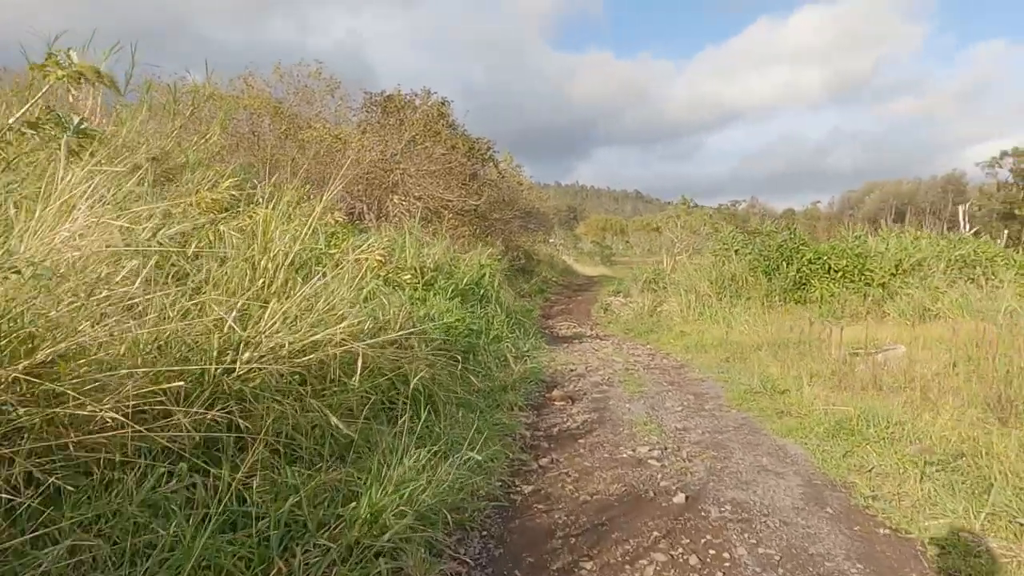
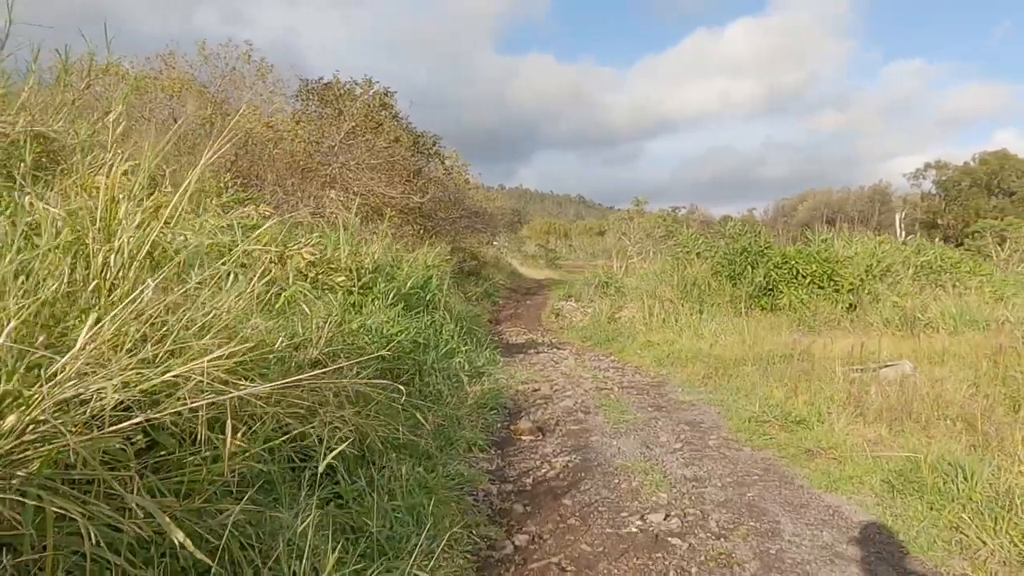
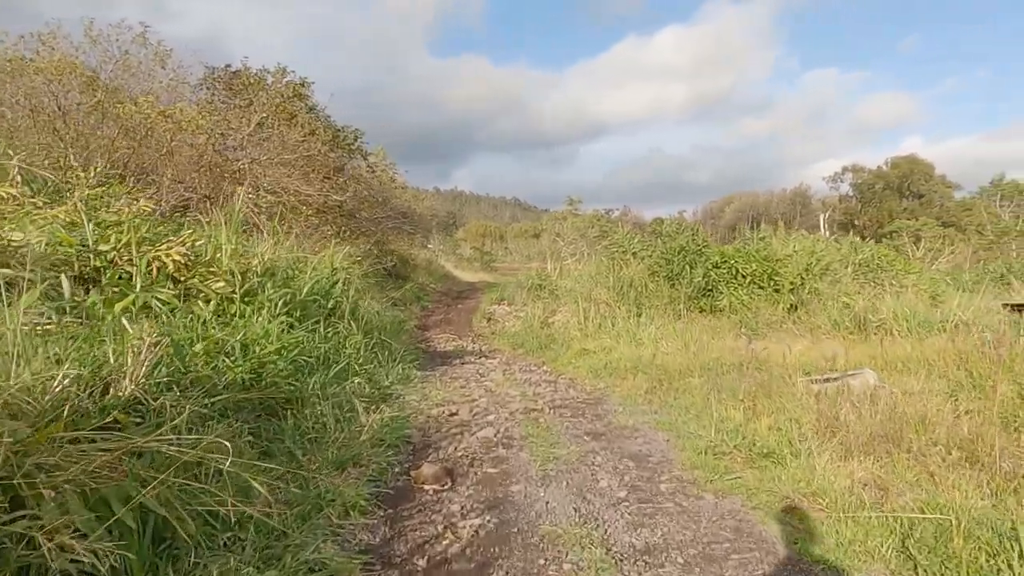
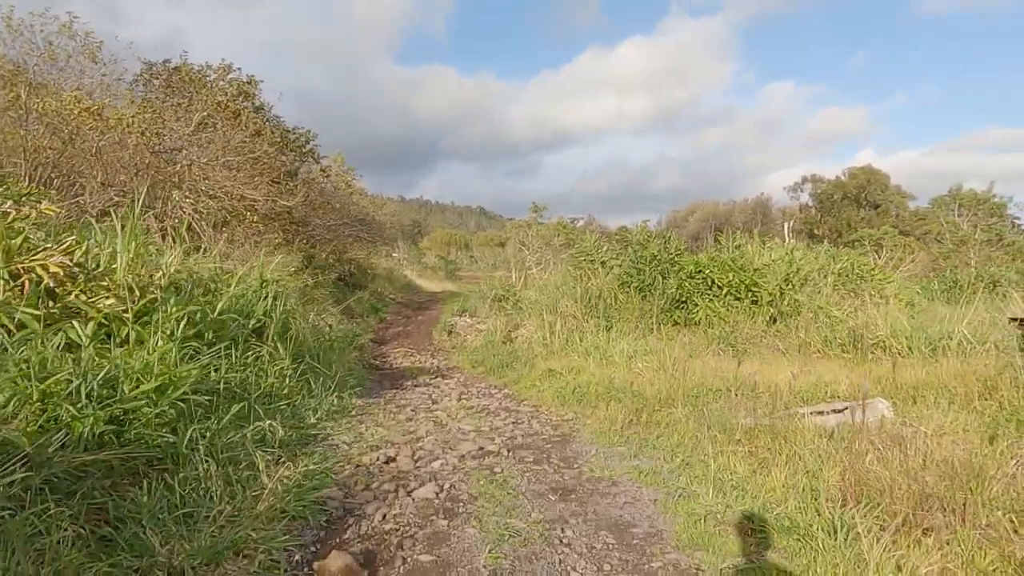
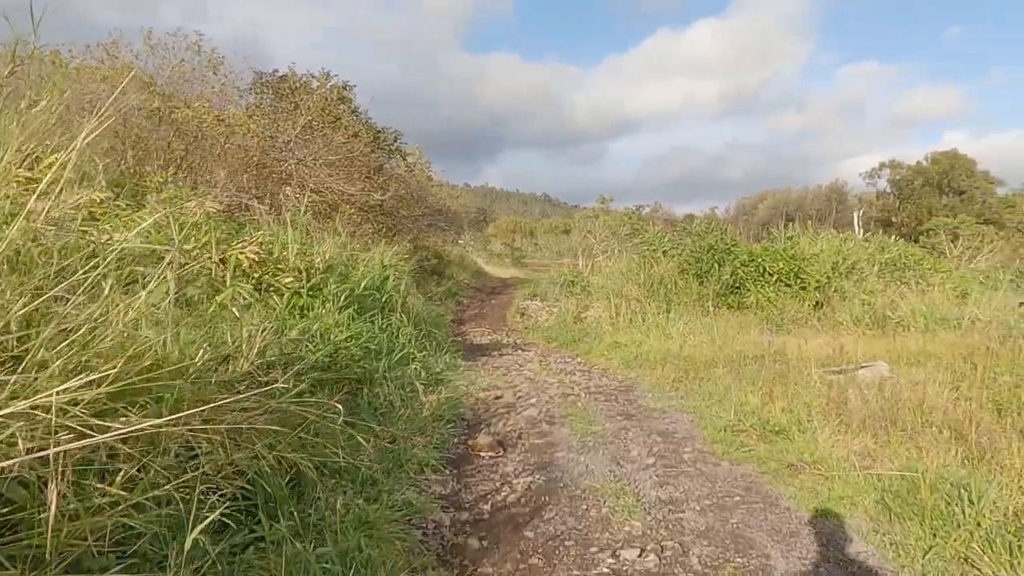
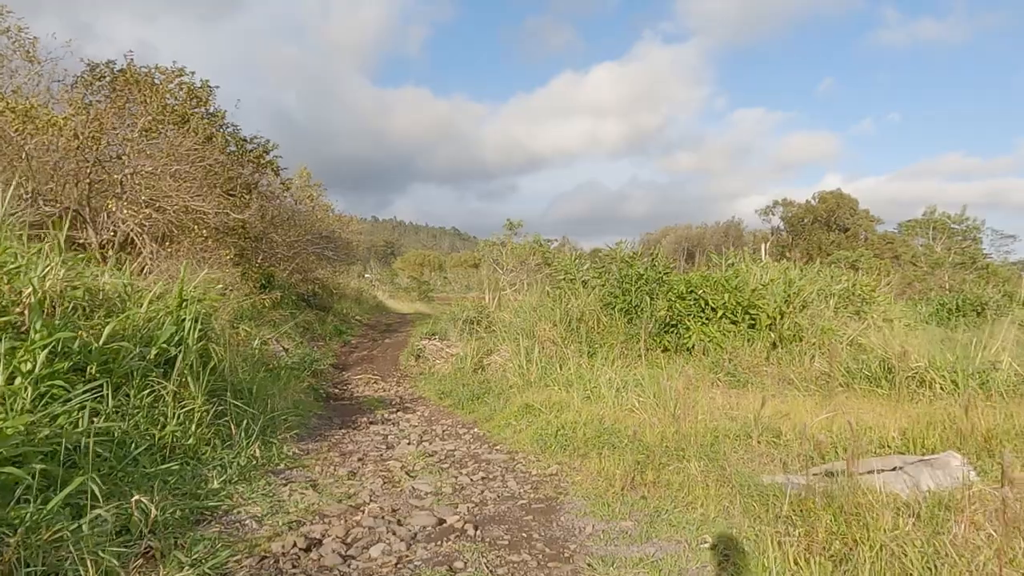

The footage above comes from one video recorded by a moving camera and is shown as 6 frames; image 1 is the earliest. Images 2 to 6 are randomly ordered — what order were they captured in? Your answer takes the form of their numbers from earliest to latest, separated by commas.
2, 5, 3, 4, 6
